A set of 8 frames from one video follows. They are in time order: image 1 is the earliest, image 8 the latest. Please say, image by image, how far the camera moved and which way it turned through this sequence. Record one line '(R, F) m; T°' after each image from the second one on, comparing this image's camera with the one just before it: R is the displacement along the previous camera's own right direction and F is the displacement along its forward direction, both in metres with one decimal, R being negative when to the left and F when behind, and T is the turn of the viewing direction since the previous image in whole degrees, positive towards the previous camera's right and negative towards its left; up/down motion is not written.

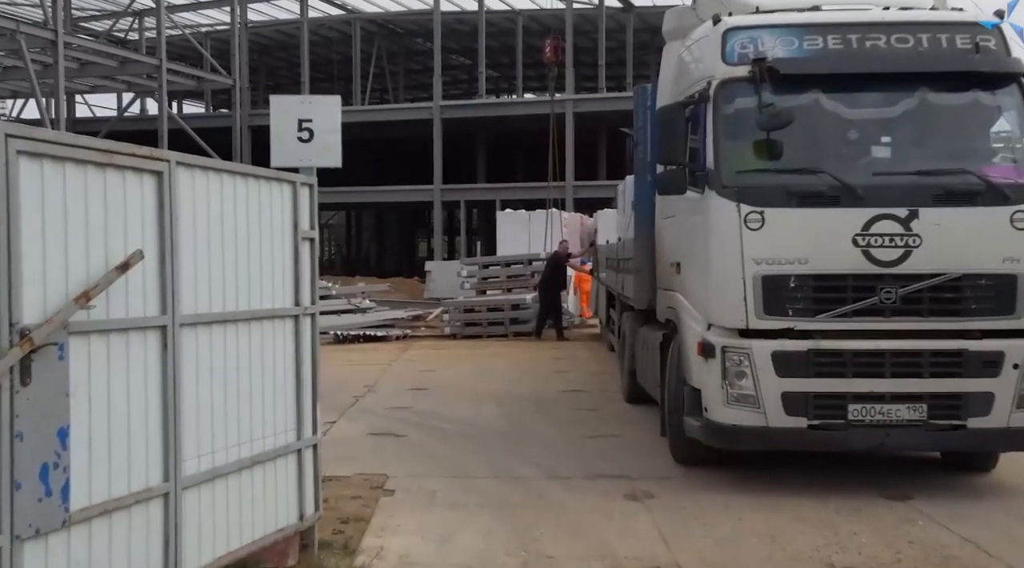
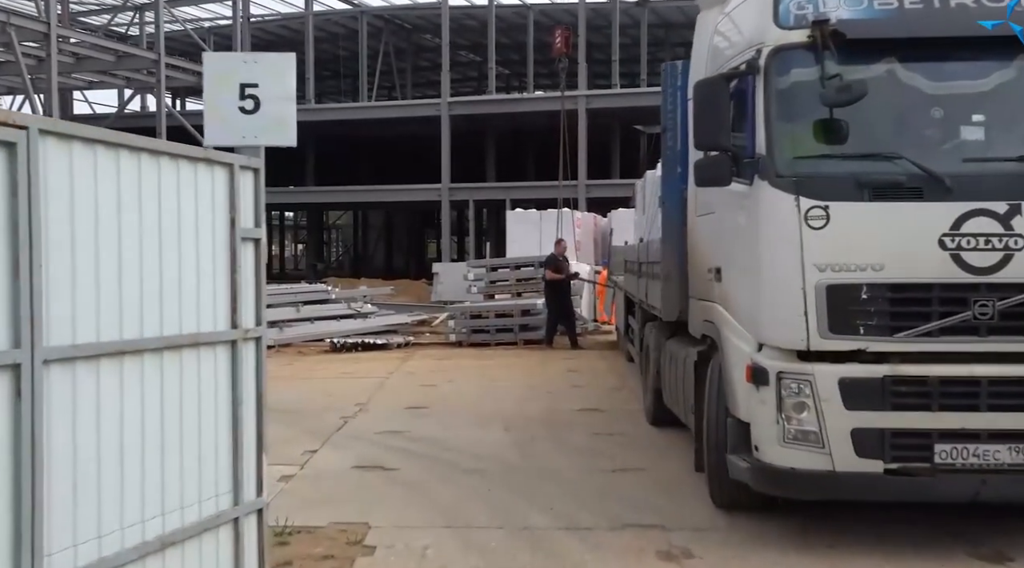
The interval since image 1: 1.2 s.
(0.0, +1.2) m; -1°
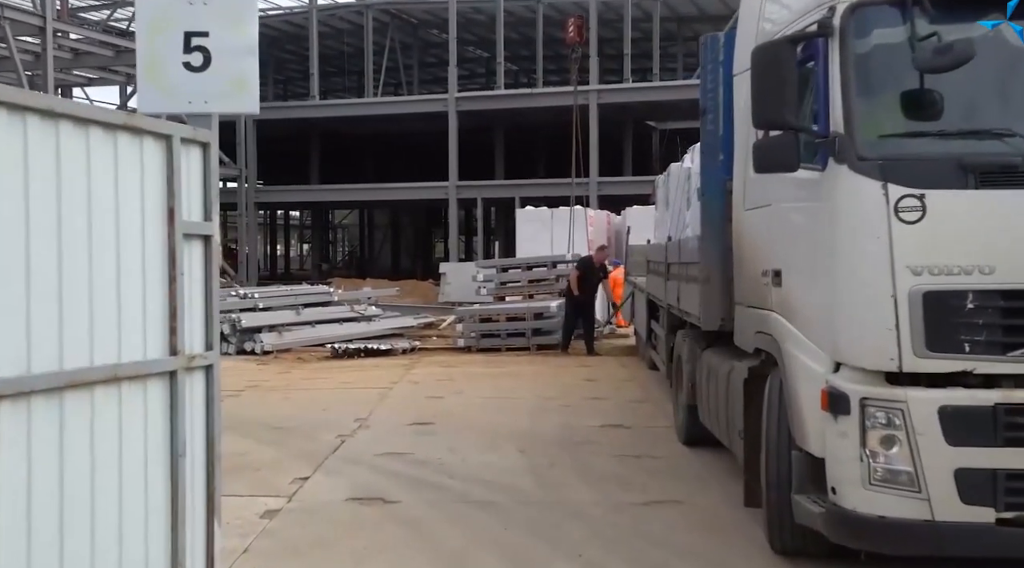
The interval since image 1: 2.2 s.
(-0.1, +1.0) m; 0°
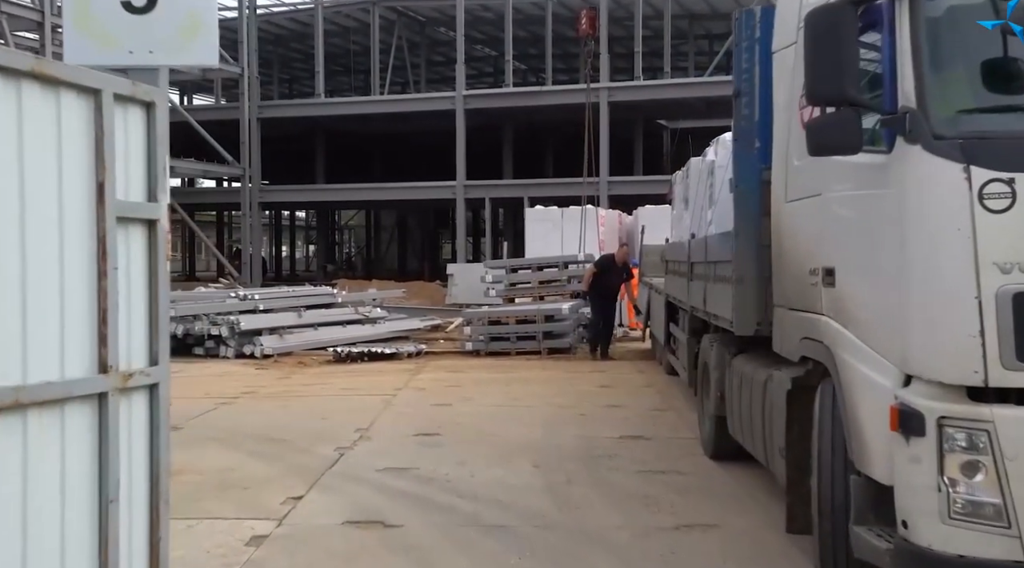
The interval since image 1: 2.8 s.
(0.0, +0.6) m; 0°
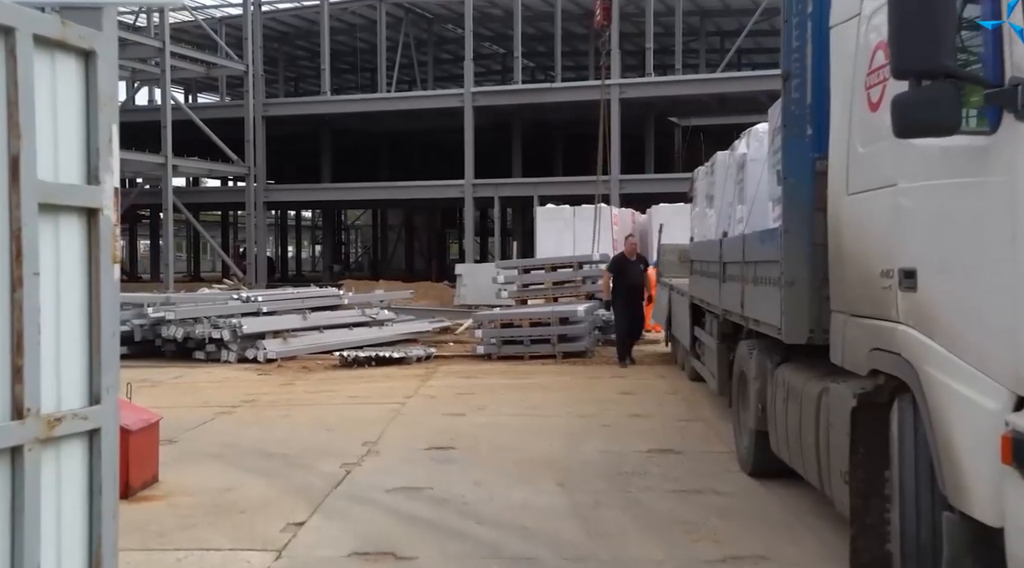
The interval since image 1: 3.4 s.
(-0.1, +0.6) m; 0°
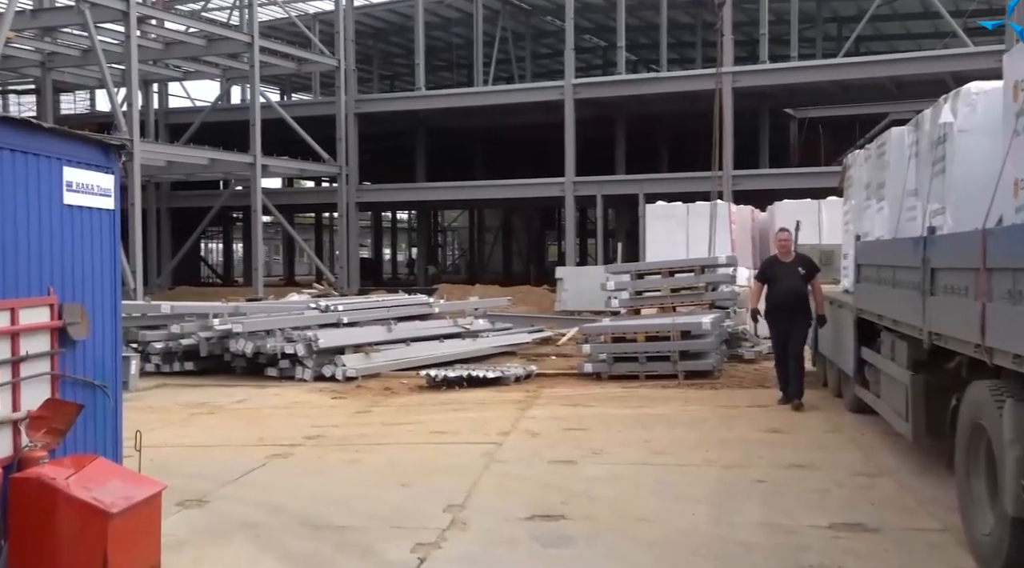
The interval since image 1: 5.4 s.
(-0.2, +2.1) m; -5°
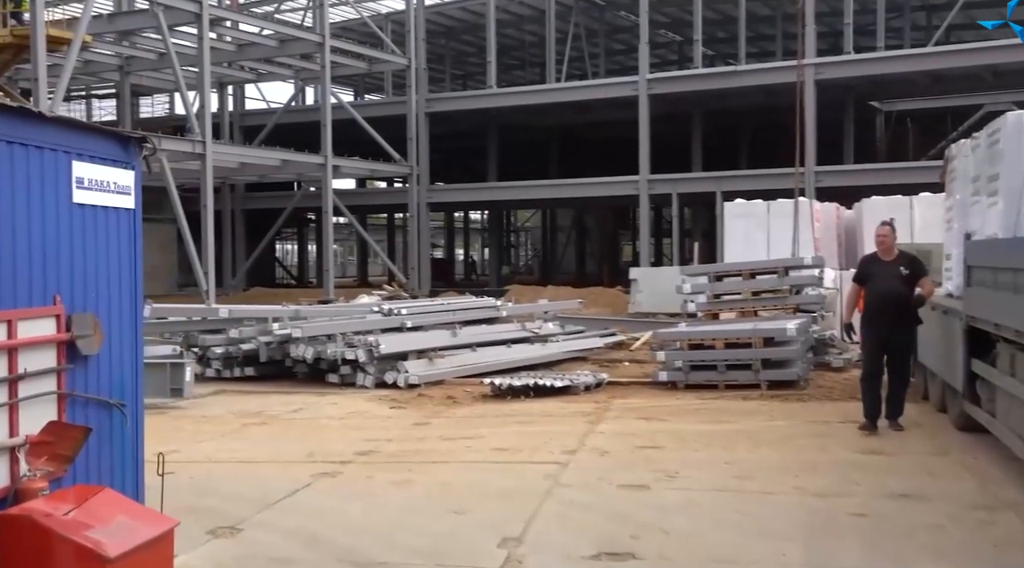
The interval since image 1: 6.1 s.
(+0.1, +0.7) m; -4°
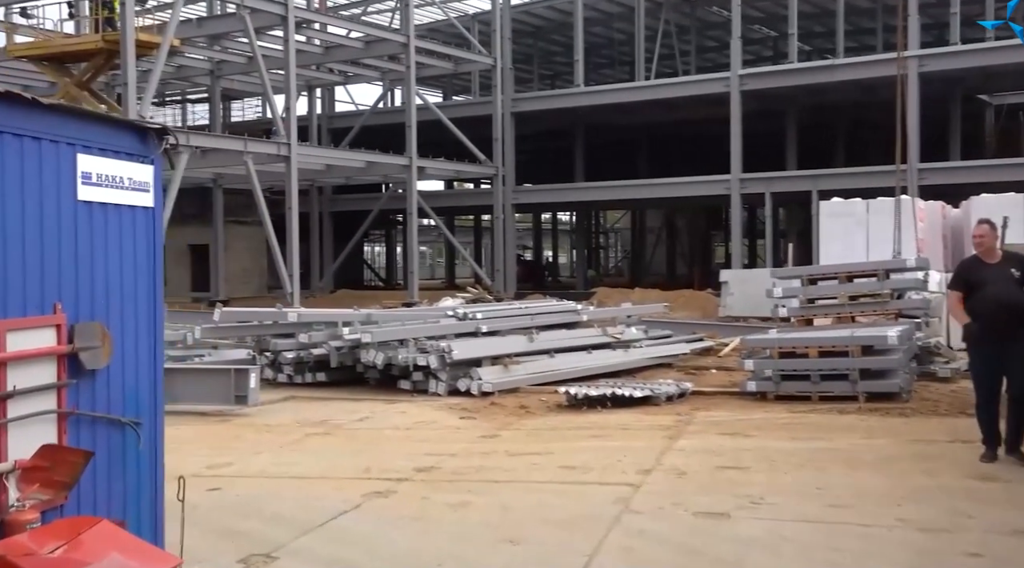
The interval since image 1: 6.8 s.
(+0.2, +0.6) m; -5°
